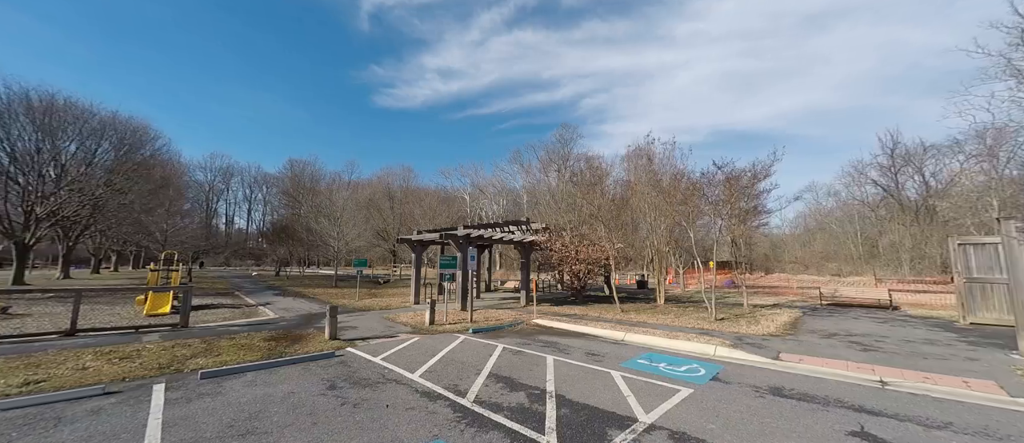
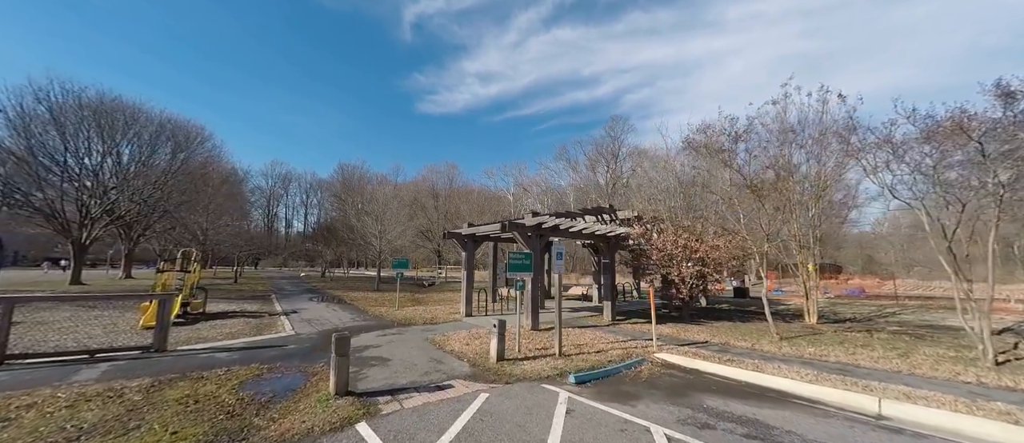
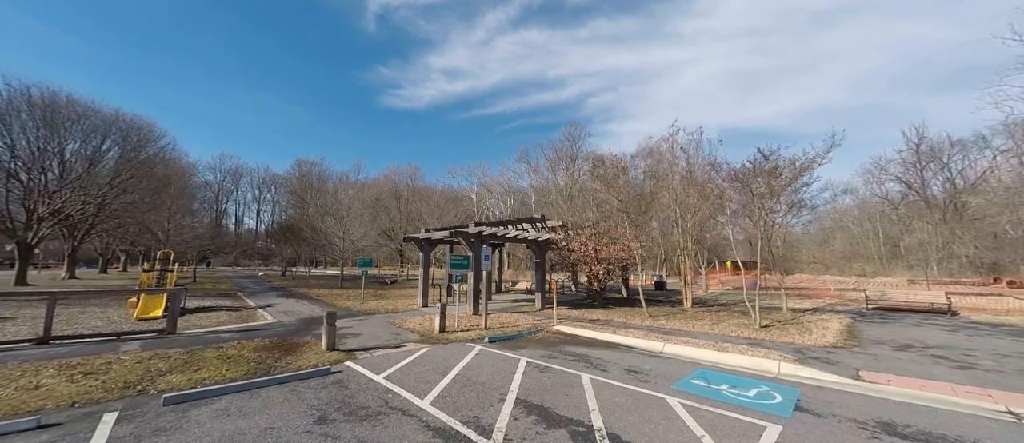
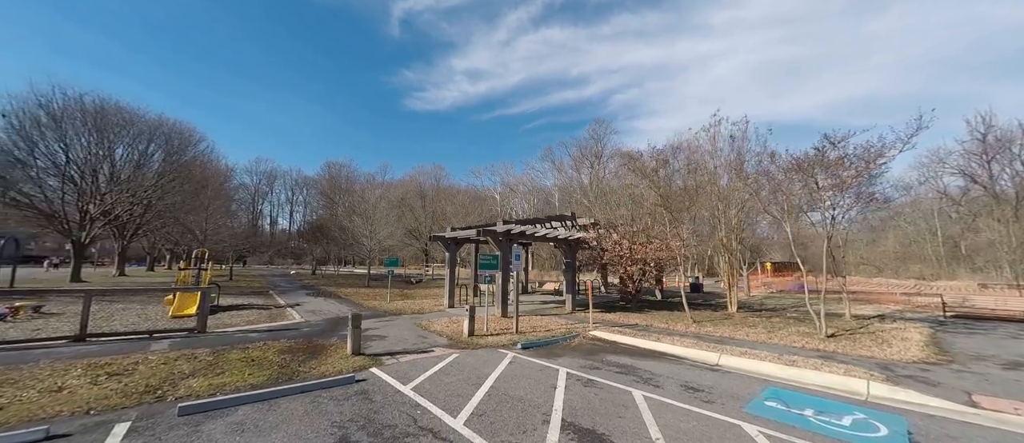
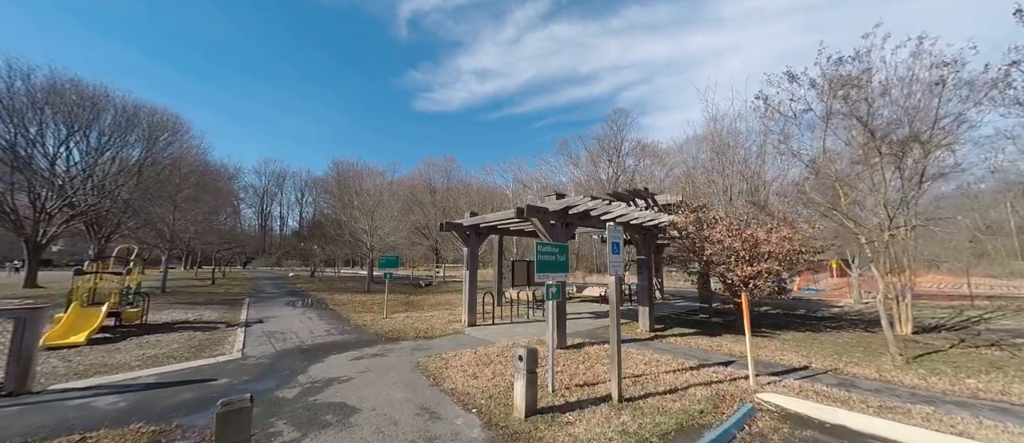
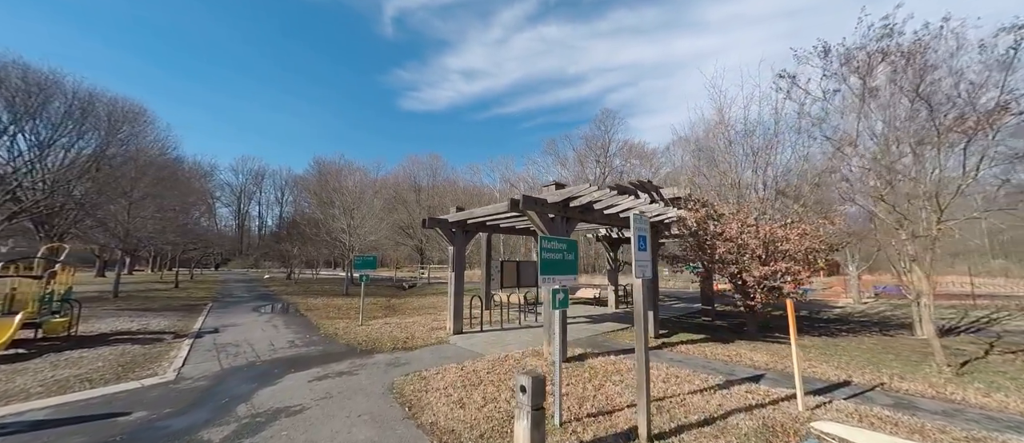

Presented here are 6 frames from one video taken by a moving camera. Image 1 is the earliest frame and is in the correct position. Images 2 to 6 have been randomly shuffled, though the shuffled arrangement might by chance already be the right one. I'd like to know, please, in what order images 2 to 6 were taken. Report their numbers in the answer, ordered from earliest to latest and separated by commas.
3, 4, 2, 5, 6
